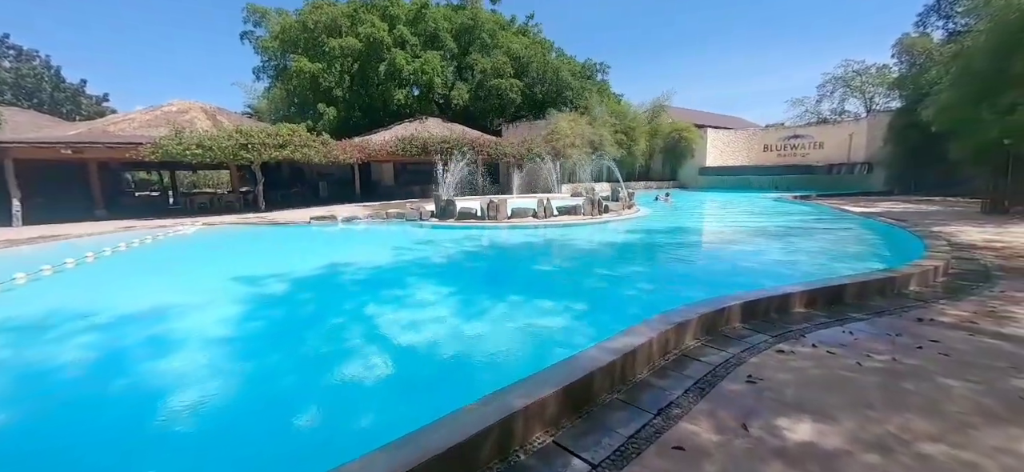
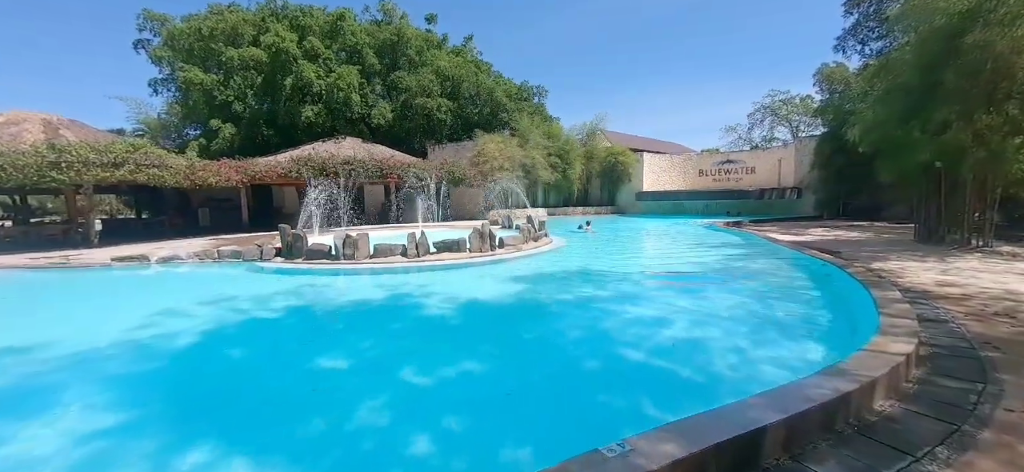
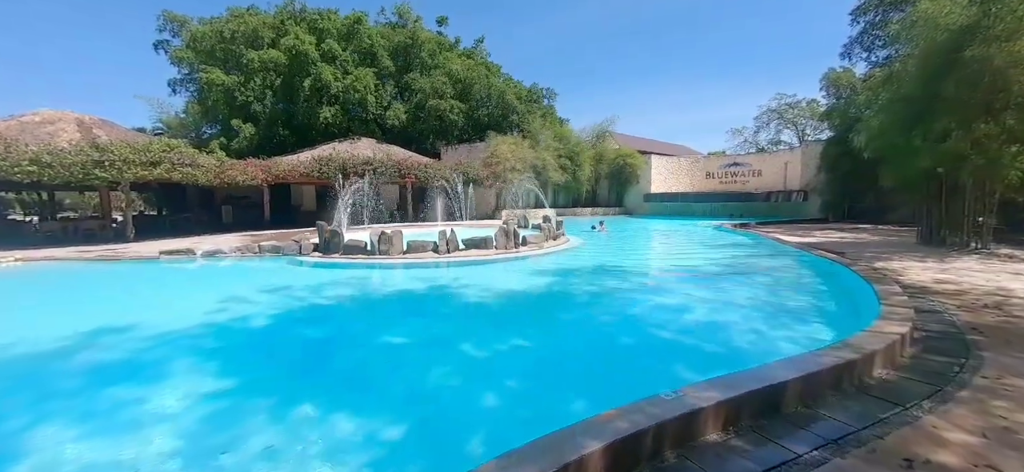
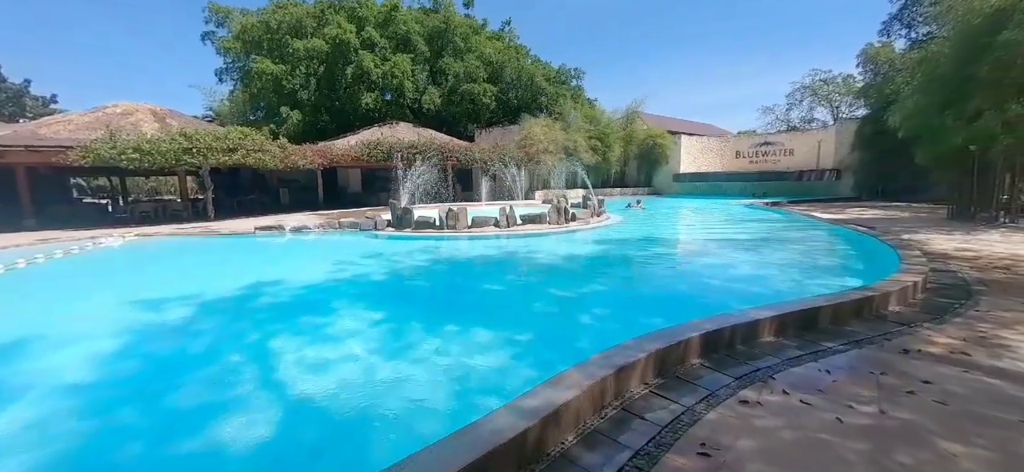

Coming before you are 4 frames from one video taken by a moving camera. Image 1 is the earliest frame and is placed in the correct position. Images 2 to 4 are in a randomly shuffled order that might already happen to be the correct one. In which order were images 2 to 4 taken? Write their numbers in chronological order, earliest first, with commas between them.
4, 3, 2
